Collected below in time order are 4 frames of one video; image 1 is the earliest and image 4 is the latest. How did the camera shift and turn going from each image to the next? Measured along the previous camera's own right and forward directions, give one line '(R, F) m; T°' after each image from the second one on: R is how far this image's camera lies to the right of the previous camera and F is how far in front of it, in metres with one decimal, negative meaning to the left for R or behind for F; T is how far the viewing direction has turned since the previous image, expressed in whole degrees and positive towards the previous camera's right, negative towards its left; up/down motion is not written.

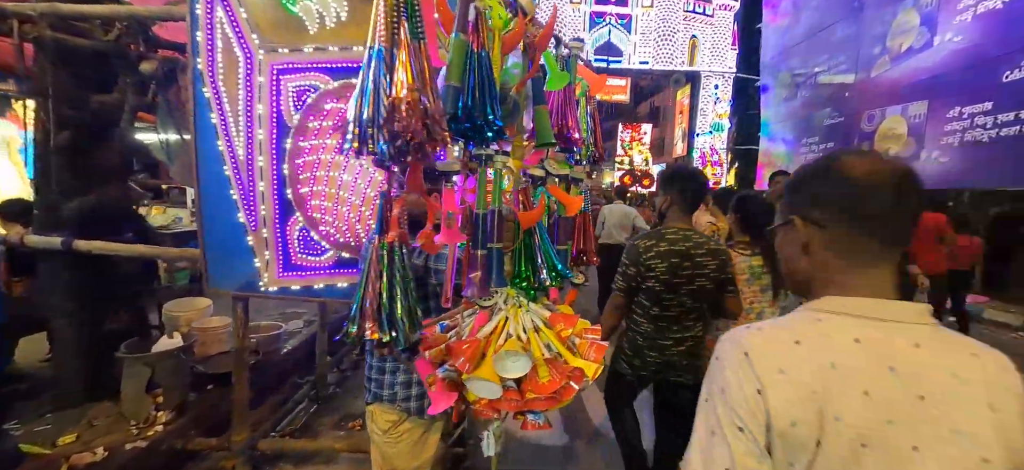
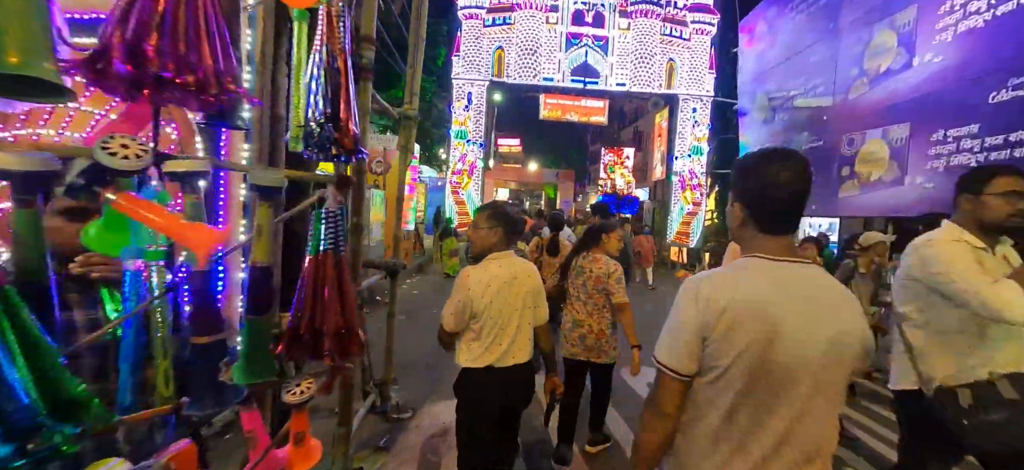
(+0.4, +0.5) m; +2°
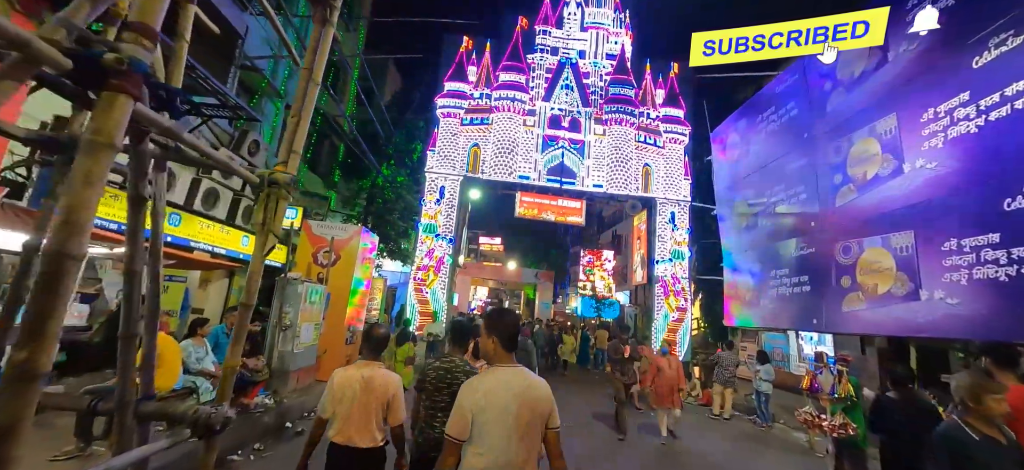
(+0.2, +0.7) m; +2°
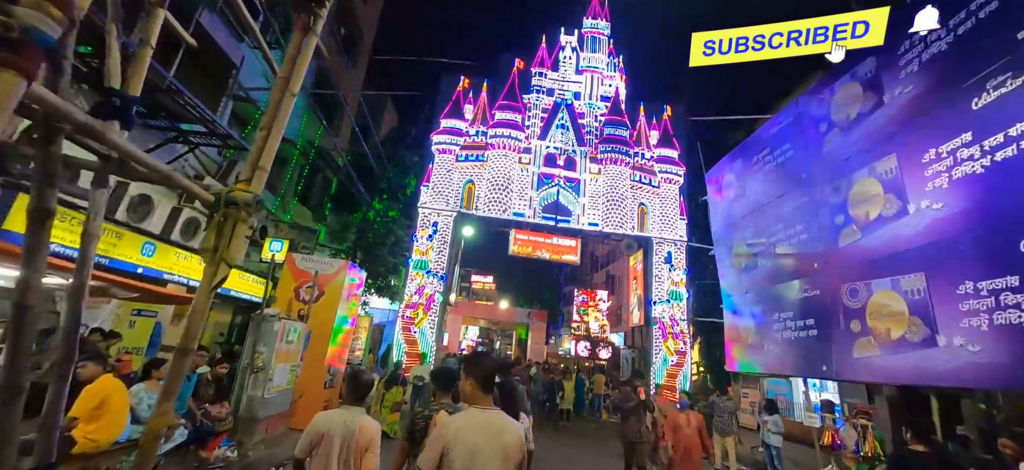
(0.0, +0.2) m; +1°
